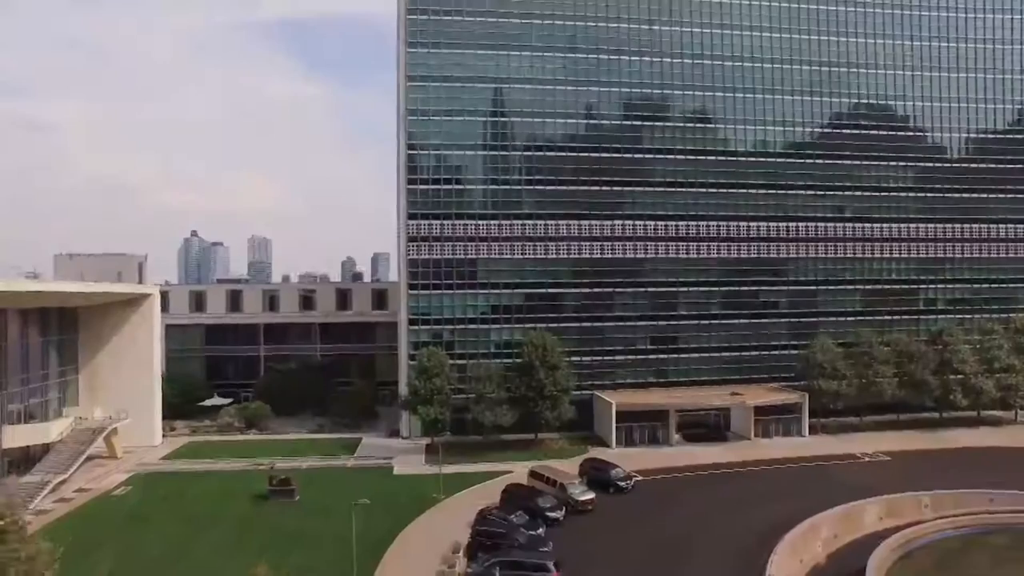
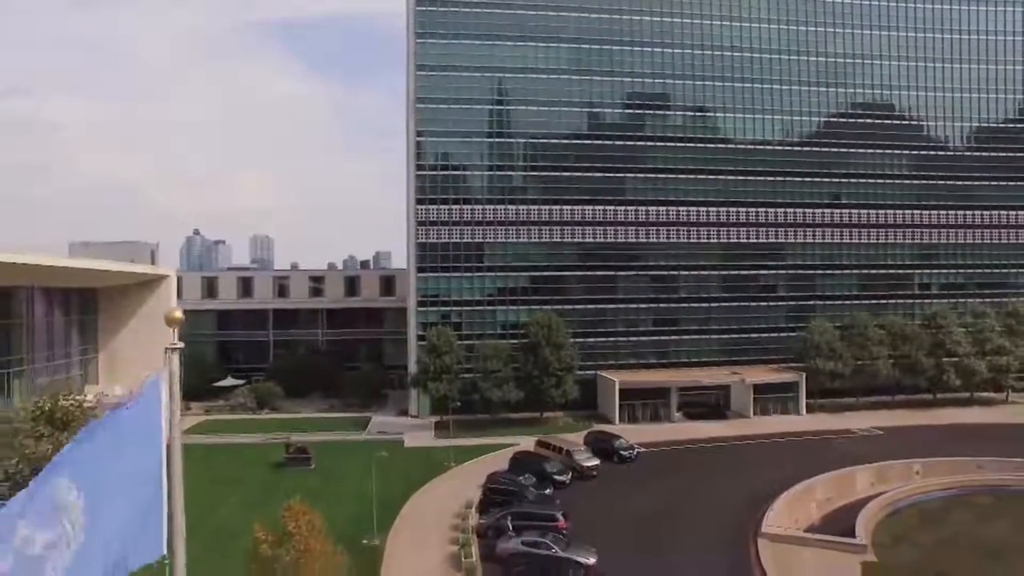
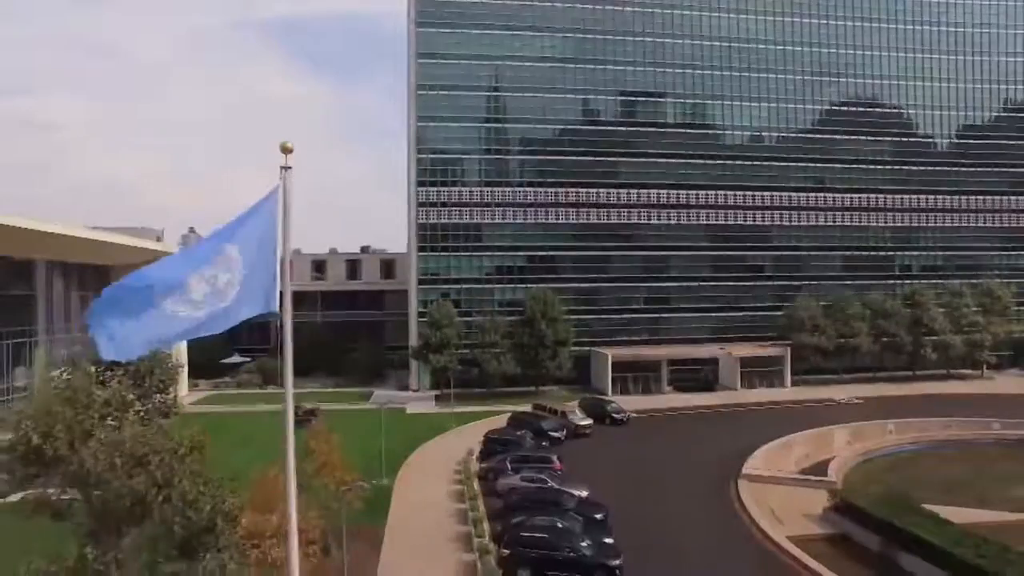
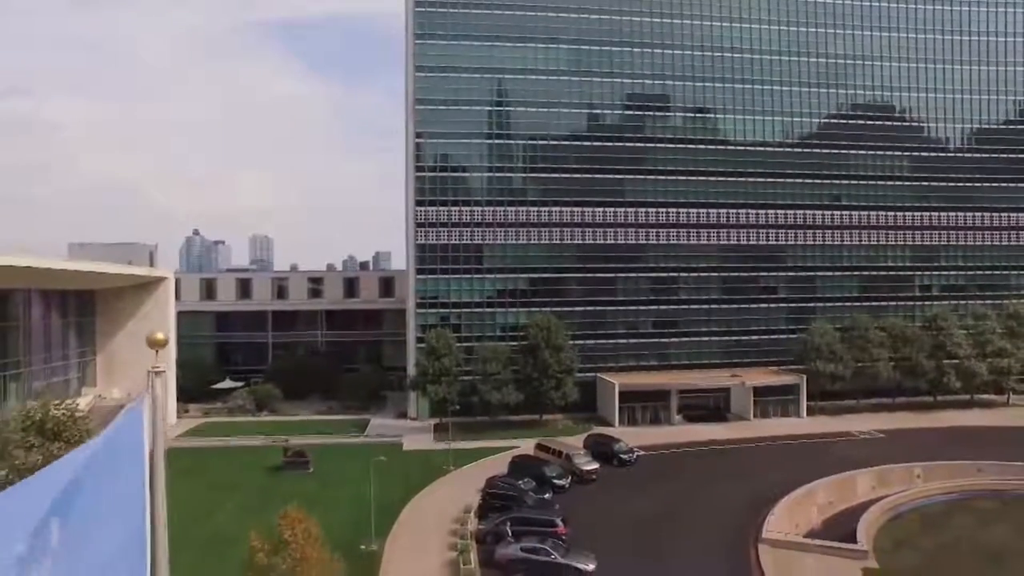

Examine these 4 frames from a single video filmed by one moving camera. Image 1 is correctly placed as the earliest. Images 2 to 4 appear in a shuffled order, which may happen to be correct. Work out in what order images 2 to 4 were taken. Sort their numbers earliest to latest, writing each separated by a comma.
4, 2, 3
